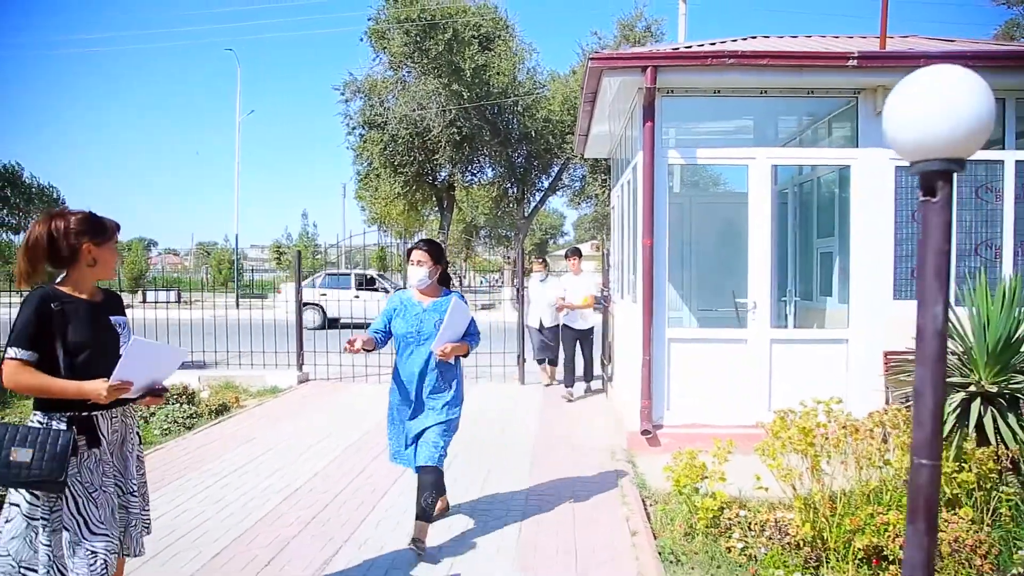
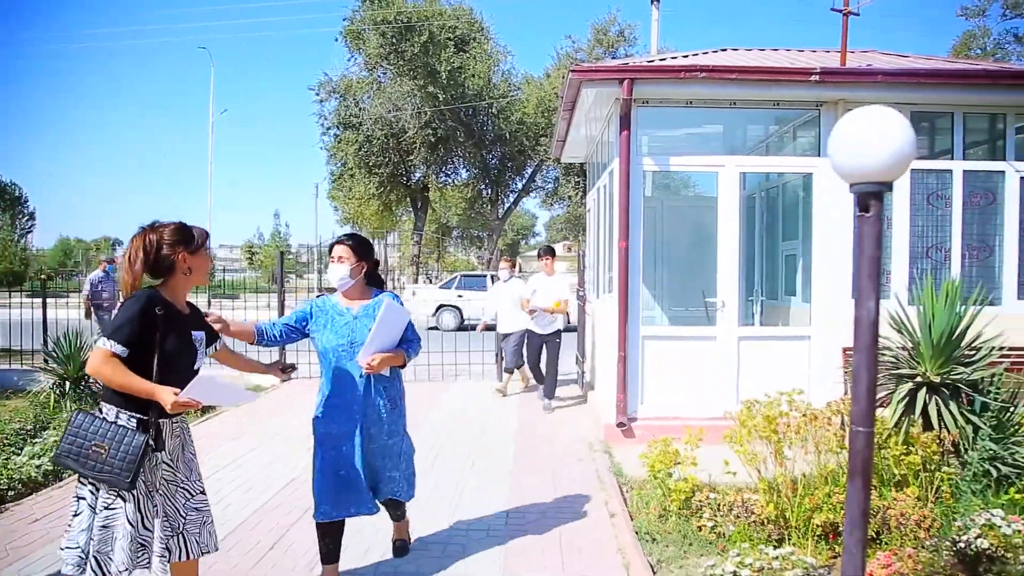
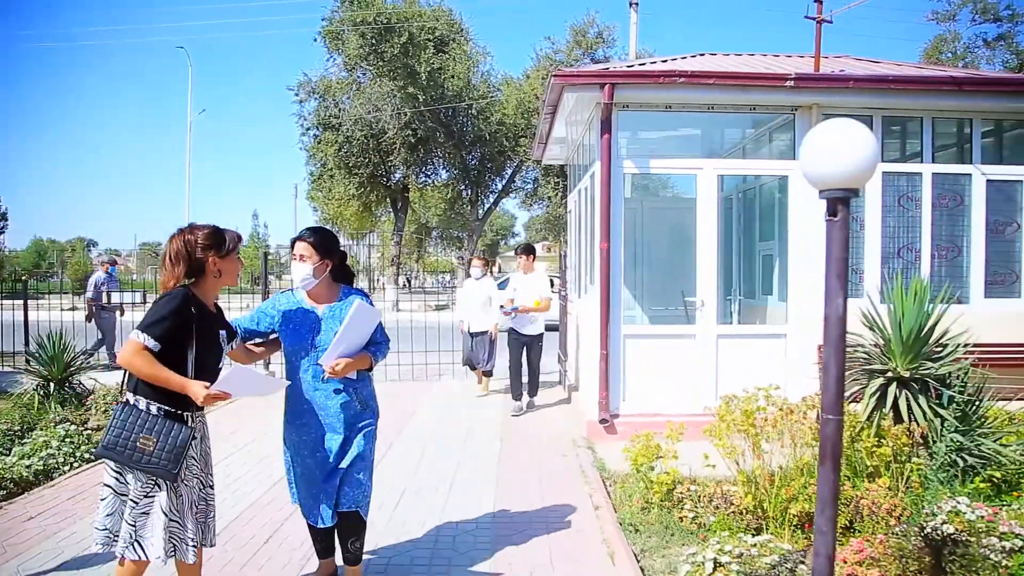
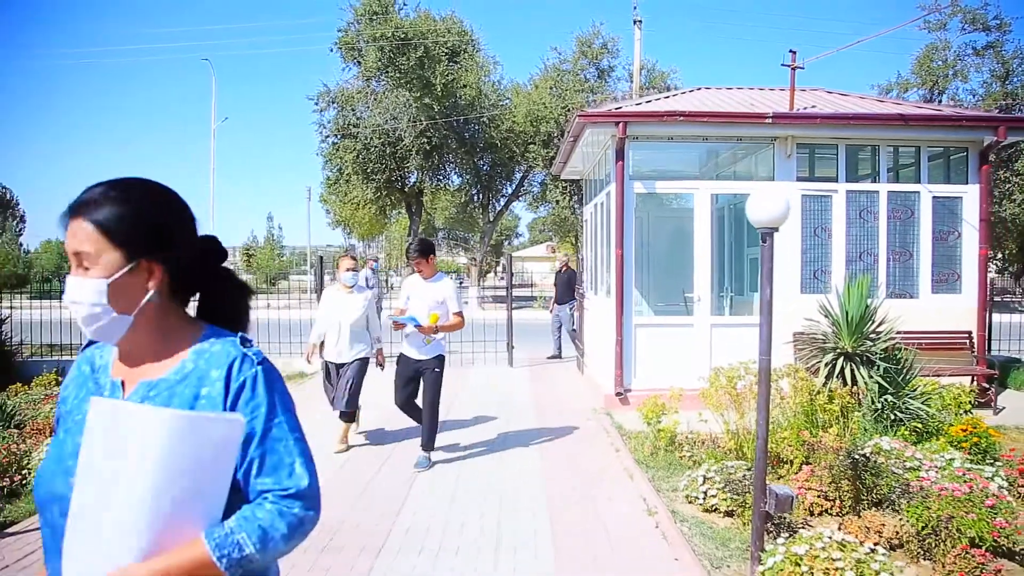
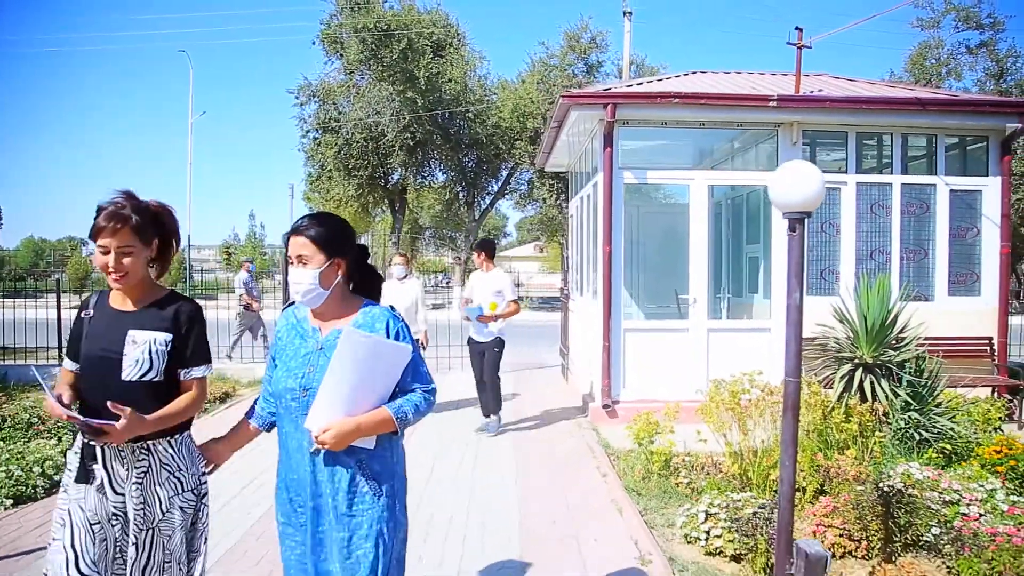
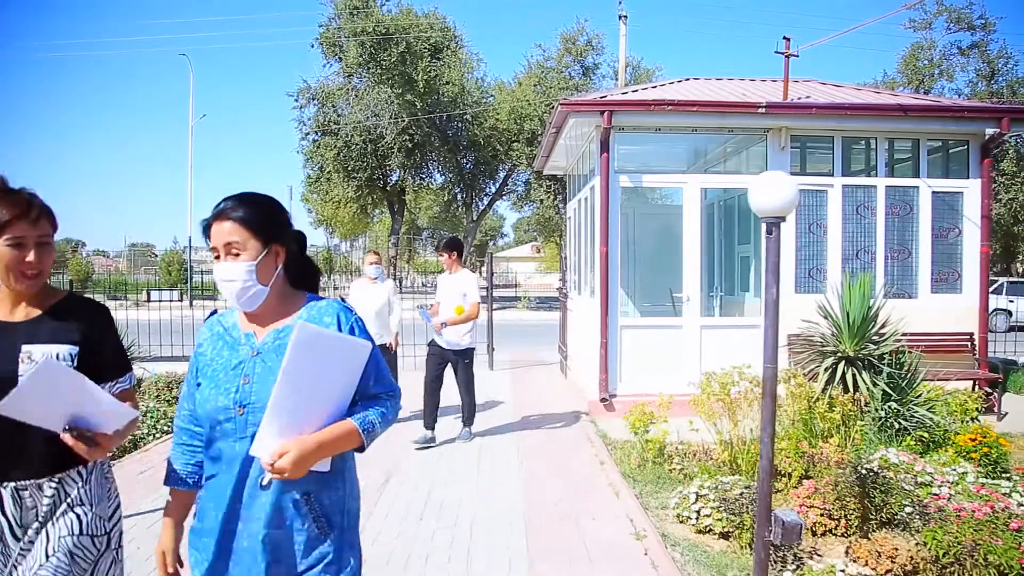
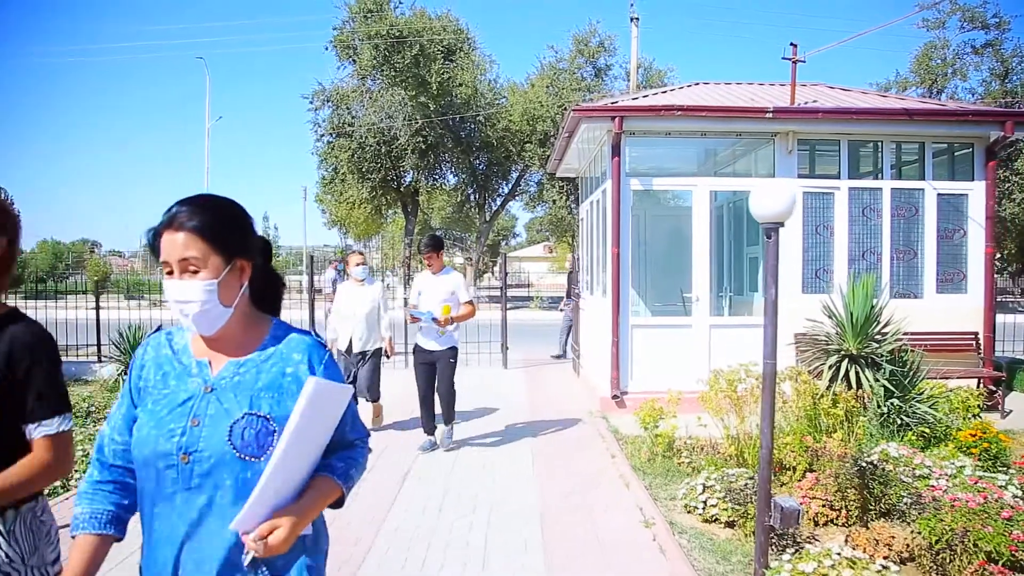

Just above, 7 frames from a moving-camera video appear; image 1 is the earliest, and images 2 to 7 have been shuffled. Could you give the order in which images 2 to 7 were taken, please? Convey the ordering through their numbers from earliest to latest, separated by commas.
2, 3, 5, 6, 7, 4
